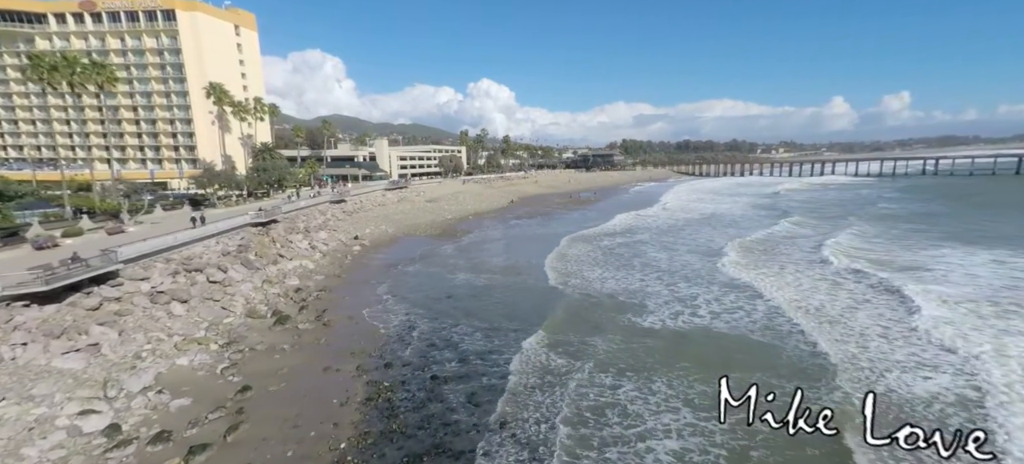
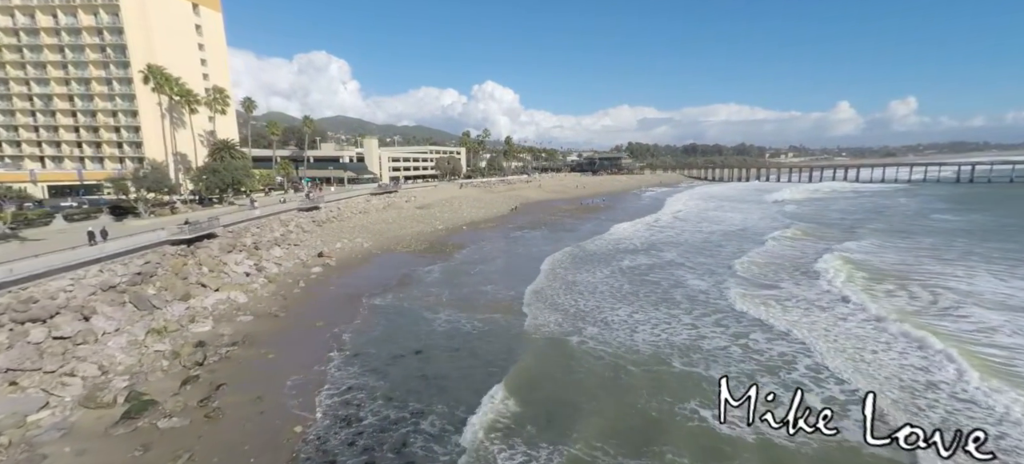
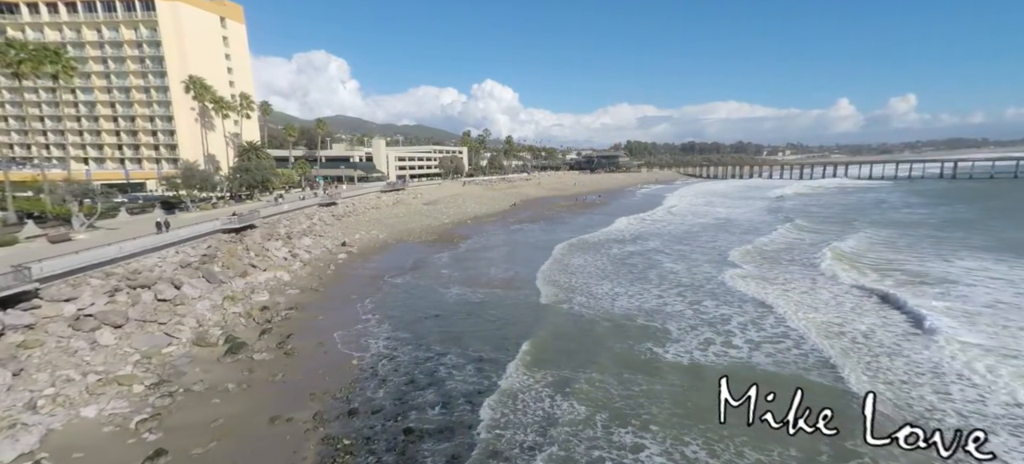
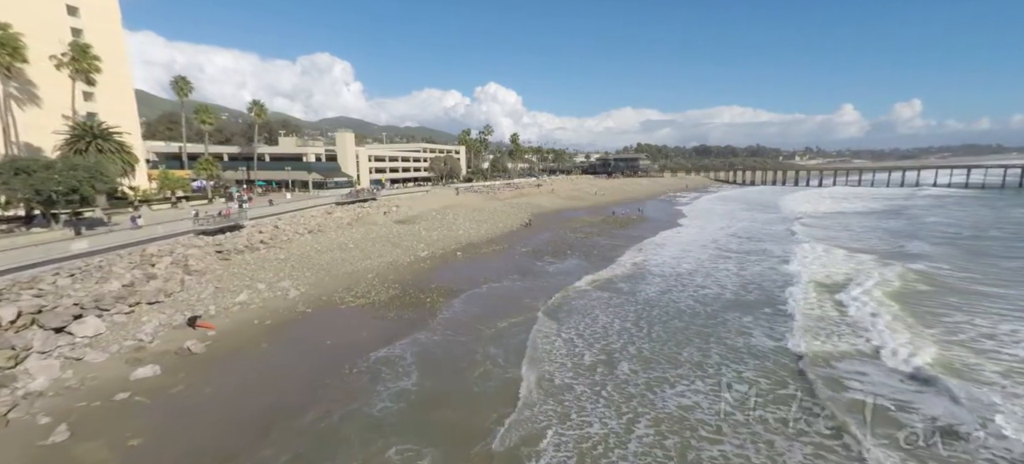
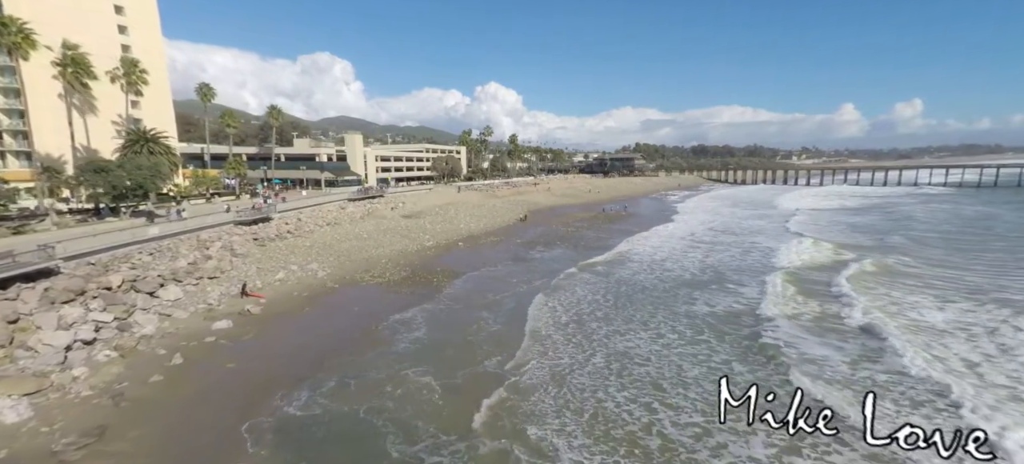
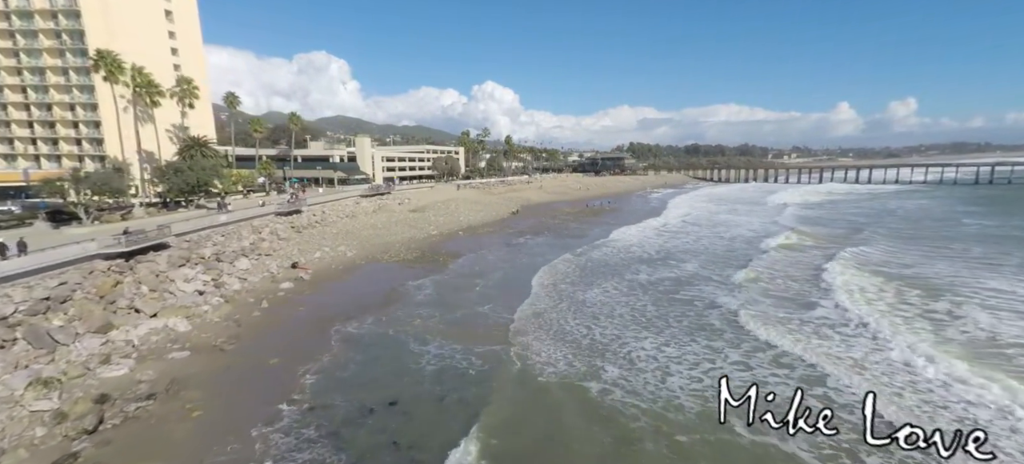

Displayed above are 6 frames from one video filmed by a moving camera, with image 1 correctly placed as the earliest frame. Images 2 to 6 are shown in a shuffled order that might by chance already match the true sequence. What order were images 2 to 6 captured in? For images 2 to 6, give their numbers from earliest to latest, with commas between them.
3, 2, 6, 5, 4
